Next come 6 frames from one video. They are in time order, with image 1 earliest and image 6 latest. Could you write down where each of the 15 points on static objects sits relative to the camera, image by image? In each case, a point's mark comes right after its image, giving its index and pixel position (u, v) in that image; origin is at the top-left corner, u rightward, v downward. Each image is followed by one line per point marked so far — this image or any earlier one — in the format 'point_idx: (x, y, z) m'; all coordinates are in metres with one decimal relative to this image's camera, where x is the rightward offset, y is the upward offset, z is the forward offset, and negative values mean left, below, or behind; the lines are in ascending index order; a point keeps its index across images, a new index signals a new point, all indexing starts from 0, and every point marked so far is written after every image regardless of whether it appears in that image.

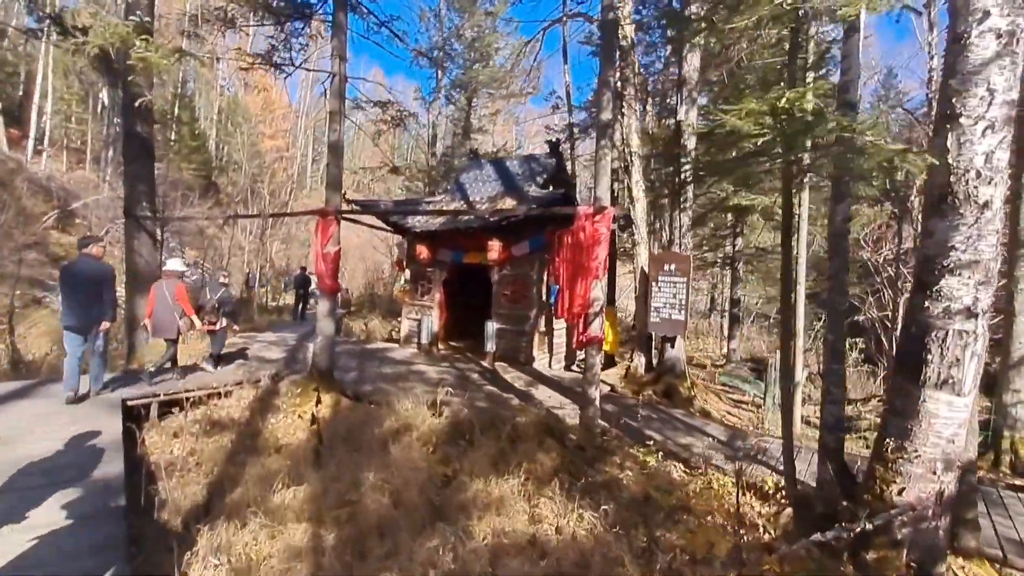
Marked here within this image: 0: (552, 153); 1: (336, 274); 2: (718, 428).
0: (+1.1, +3.8, +14.0) m
1: (-3.1, +0.3, +8.8) m
2: (+3.5, -2.3, +8.3) m
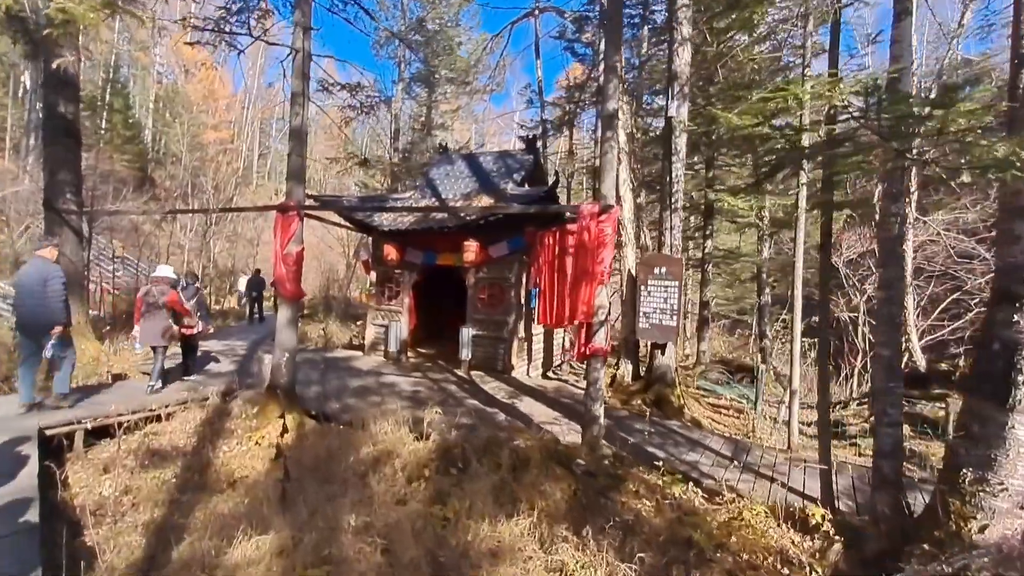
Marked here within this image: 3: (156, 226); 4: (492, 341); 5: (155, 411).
0: (+0.4, +3.7, +13.3) m
1: (-3.3, +0.2, +7.7) m
2: (+3.3, -2.4, +7.9) m
3: (-14.1, +2.4, +19.7) m
4: (-0.5, -1.2, +11.5) m
5: (-5.3, -1.8, +7.4) m
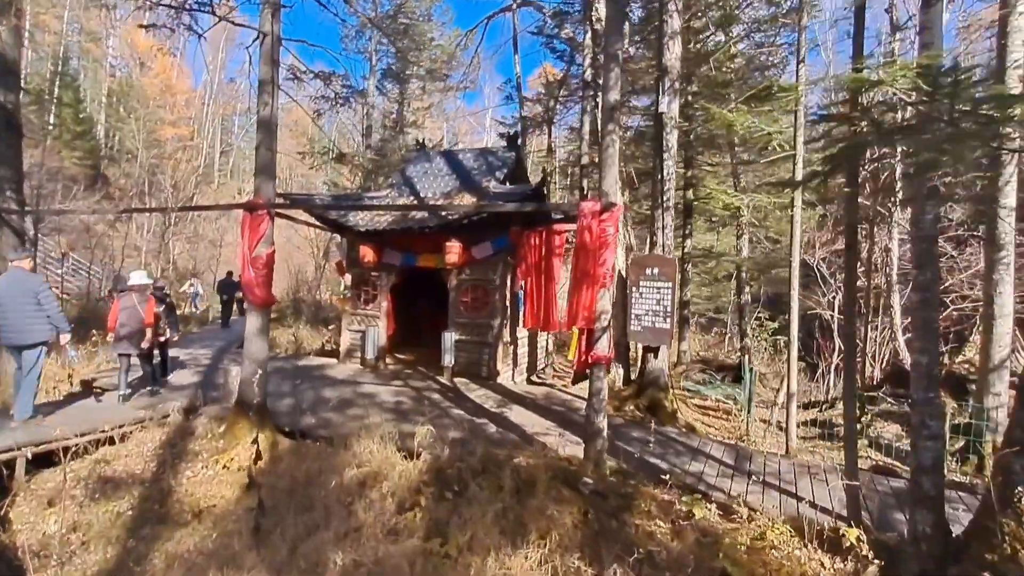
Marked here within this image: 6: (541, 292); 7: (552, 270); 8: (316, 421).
0: (0.0, +3.7, +12.9) m
1: (-3.5, +0.1, +7.1) m
2: (+3.1, -2.4, +7.6) m
3: (-15.0, +2.2, +18.5) m
4: (-0.8, -1.3, +11.0) m
5: (-5.4, -1.9, +6.6) m
6: (+0.6, -0.1, +10.4) m
7: (+0.8, +0.4, +10.3) m
8: (-3.1, -2.1, +7.8) m
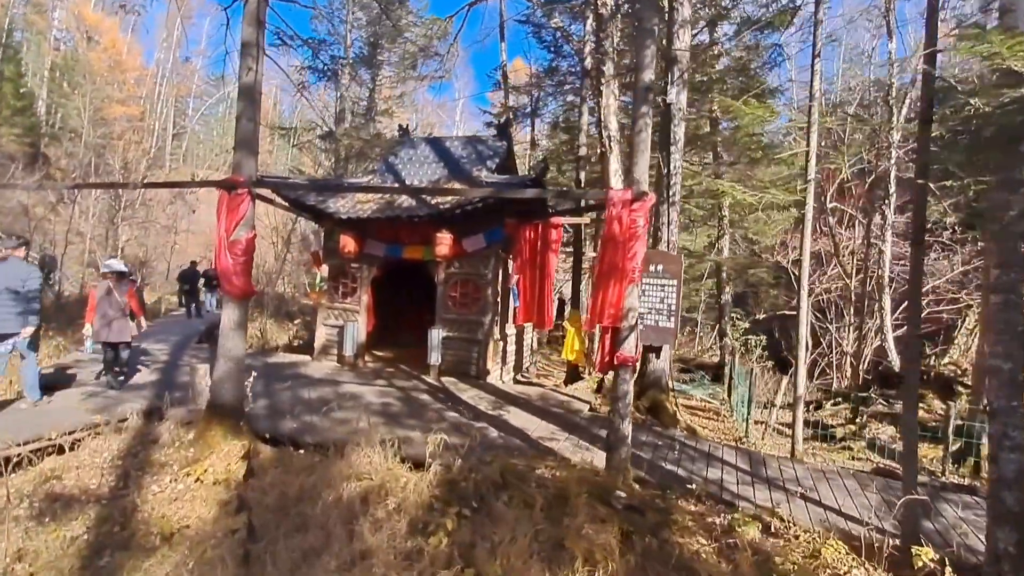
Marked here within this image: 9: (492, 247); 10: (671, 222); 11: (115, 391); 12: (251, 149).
0: (-0.3, +3.8, +12.3) m
1: (-3.3, +0.2, +6.3) m
2: (+3.2, -2.4, +7.3) m
3: (-15.6, +2.7, +16.8) m
4: (-1.0, -1.2, +10.4) m
5: (-5.3, -1.8, +5.7) m
6: (+0.5, 0.0, +9.9) m
7: (+0.7, +0.5, +9.8) m
8: (-3.0, -1.9, +7.1) m
9: (-0.4, +0.8, +10.3) m
10: (+2.8, +1.2, +8.7) m
11: (-6.5, -1.7, +8.2) m
12: (-3.3, +1.8, +6.3) m
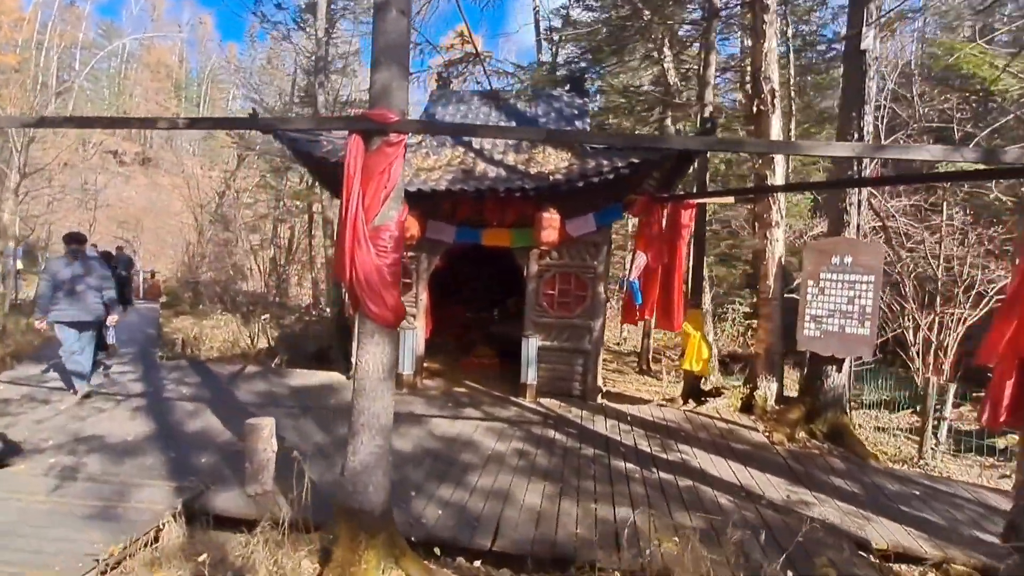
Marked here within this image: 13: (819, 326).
0: (+1.3, +3.9, +9.9) m
1: (-0.8, +0.1, +3.7) m
2: (+5.5, -2.4, +5.8) m
3: (-14.5, +2.8, +12.1) m
4: (+0.9, -1.1, +8.2) m
5: (-2.6, -2.0, +2.9) m
6: (+2.4, +0.1, +7.8) m
7: (+2.7, +0.5, +7.7) m
8: (-0.6, -2.1, +4.6) m
9: (+1.5, +0.9, +8.0) m
10: (+4.9, +1.2, +7.0) m
11: (-4.2, -1.8, +5.1) m
12: (-0.8, +1.6, +3.6) m
13: (+4.3, -0.5, +7.0) m
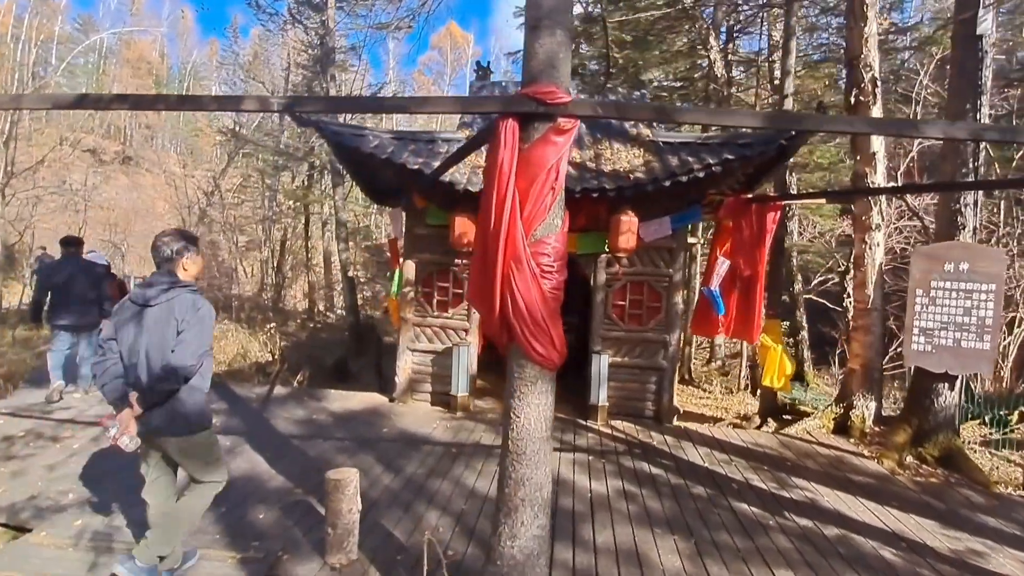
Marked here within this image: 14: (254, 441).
0: (+2.2, +3.8, +9.1) m
1: (+0.3, -0.1, +2.8) m
2: (+6.6, -2.5, +5.1) m
3: (-13.7, +2.5, +10.8) m
4: (+1.9, -1.2, +7.4) m
5: (-1.5, -2.2, +2.0) m
6: (+3.4, -0.1, +7.1) m
7: (+3.7, +0.4, +7.0) m
8: (+0.5, -2.2, +3.8) m
9: (+2.5, +0.8, +7.2) m
10: (+5.9, +1.1, +6.3) m
11: (-3.1, -2.0, +4.2) m
12: (+0.3, +1.4, +2.8) m
13: (+5.3, -0.7, +6.3) m
14: (-3.2, -1.9, +6.1) m
